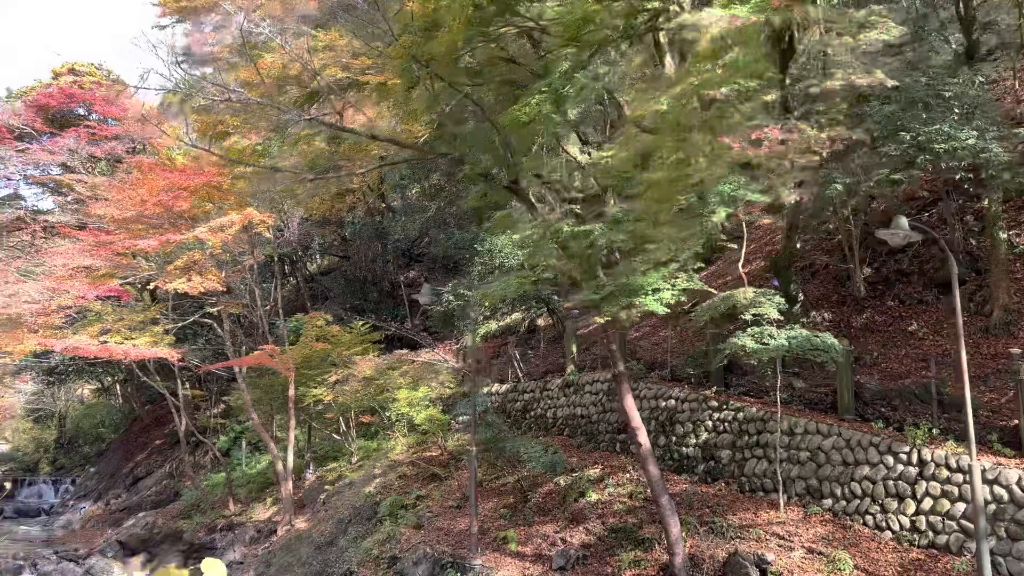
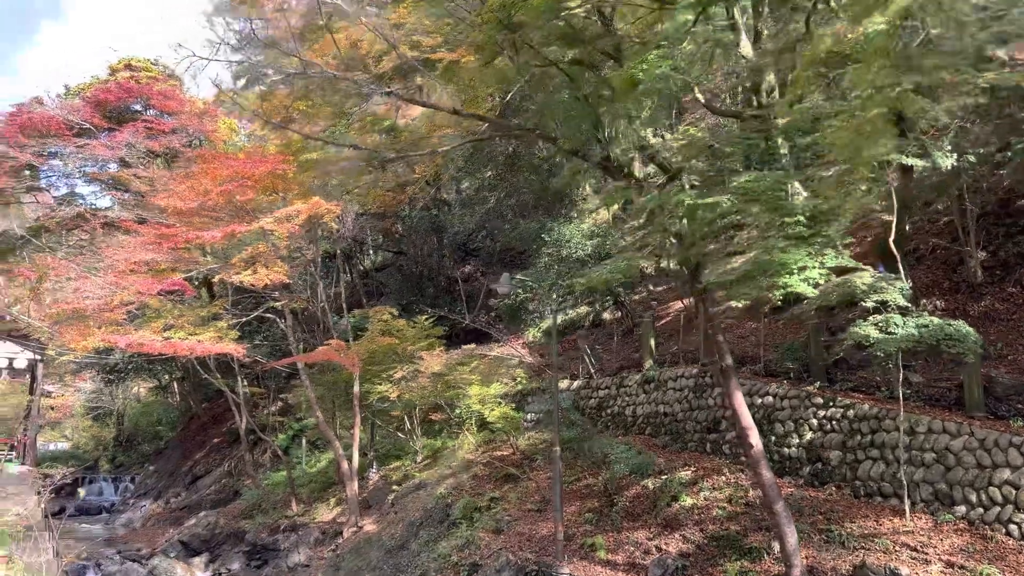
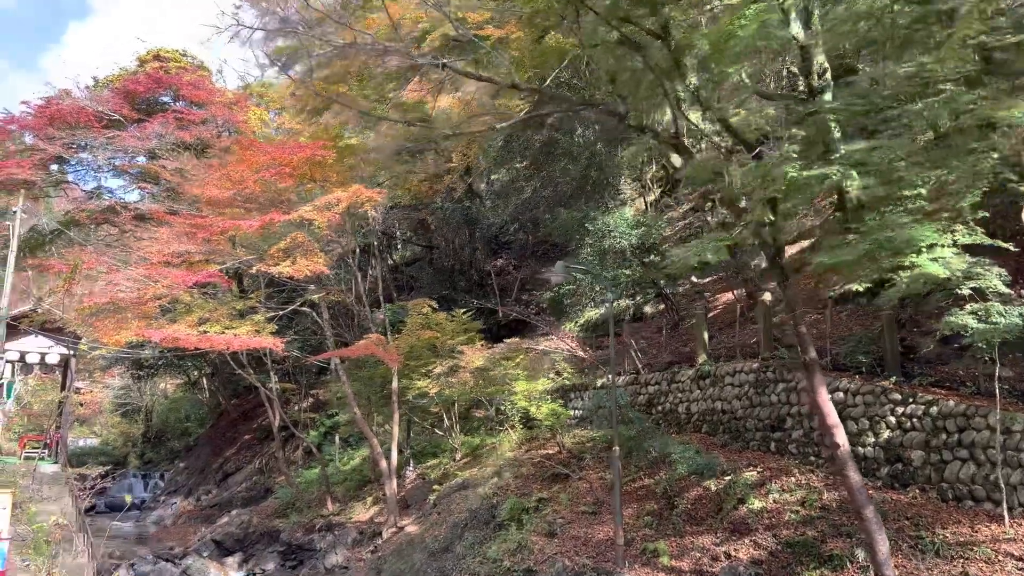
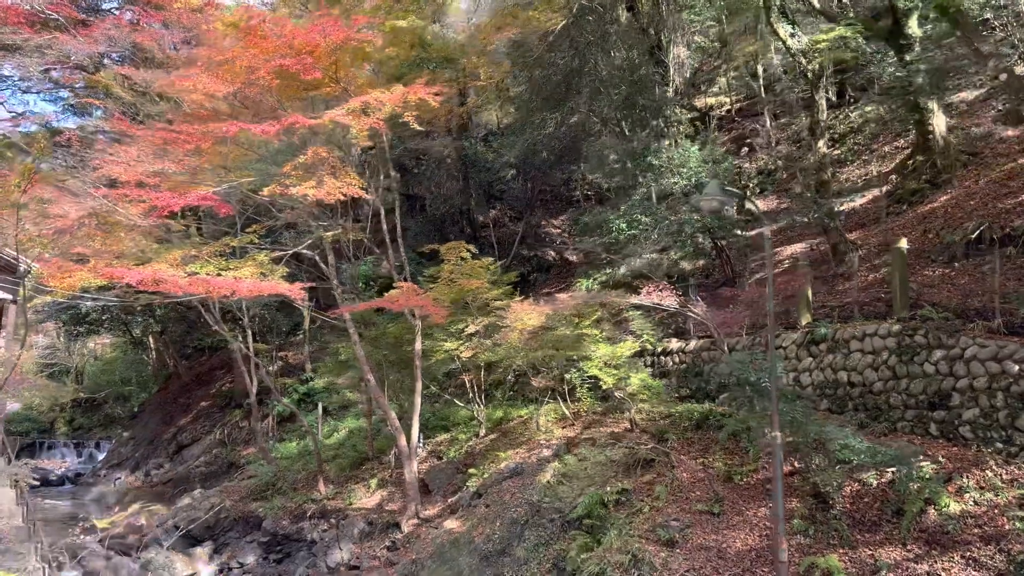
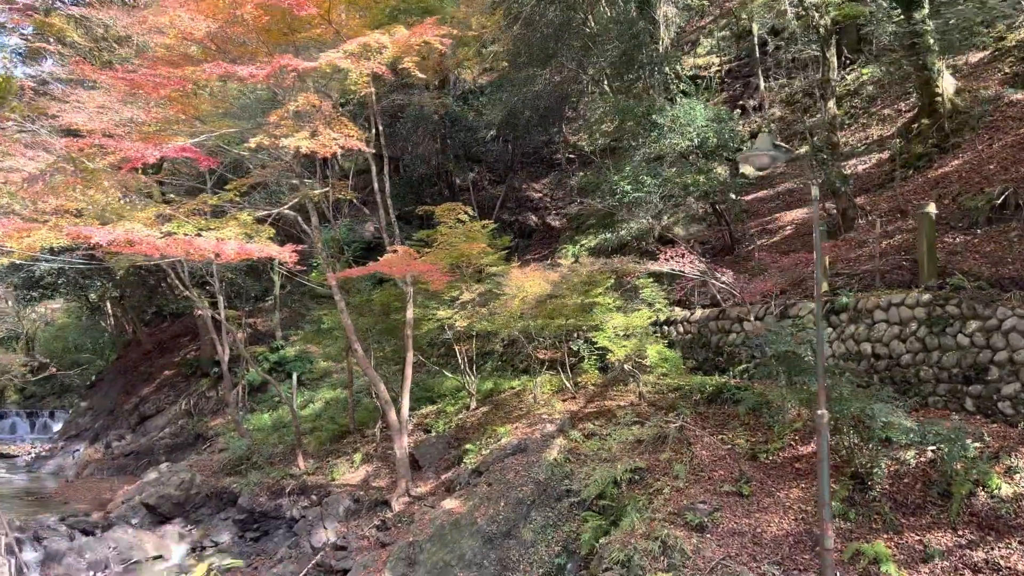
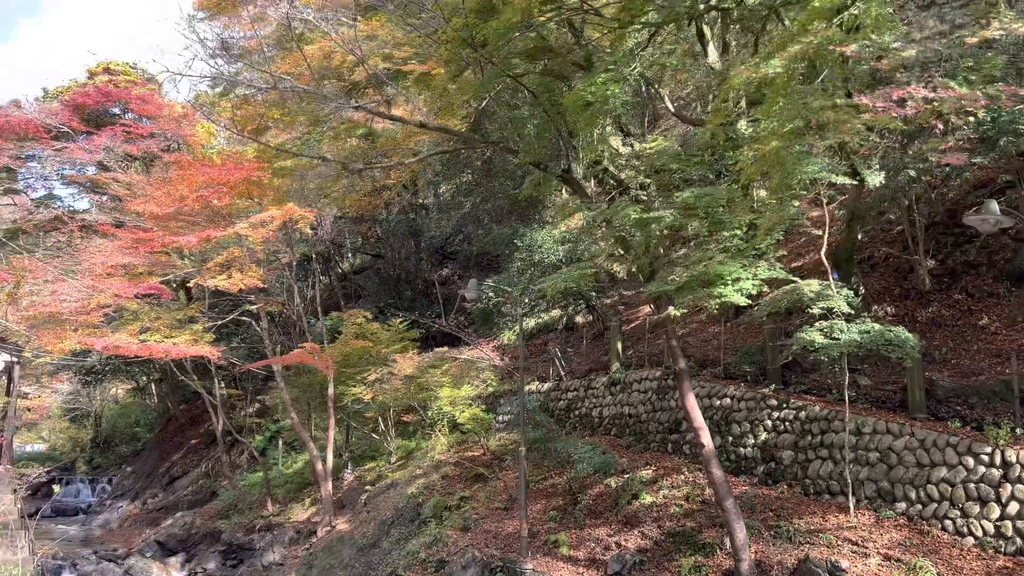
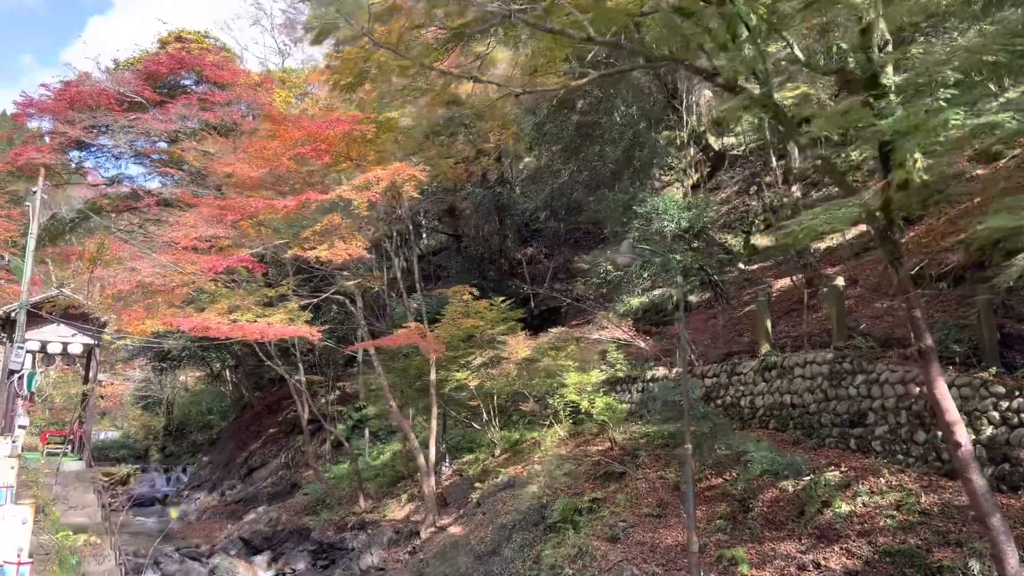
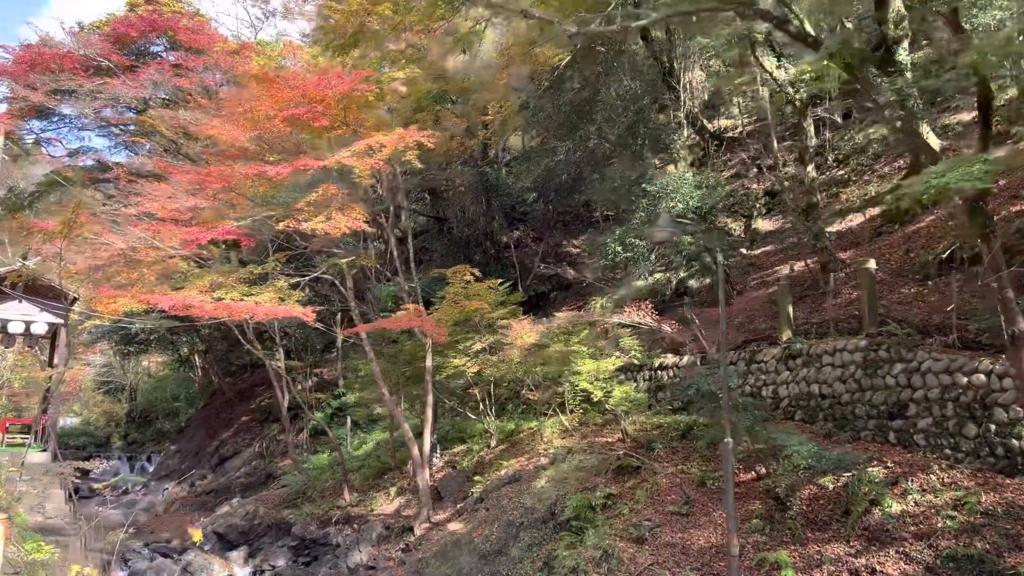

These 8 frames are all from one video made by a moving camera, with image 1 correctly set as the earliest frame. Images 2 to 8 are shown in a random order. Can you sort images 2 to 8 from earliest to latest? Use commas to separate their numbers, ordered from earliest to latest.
6, 2, 3, 7, 8, 4, 5
